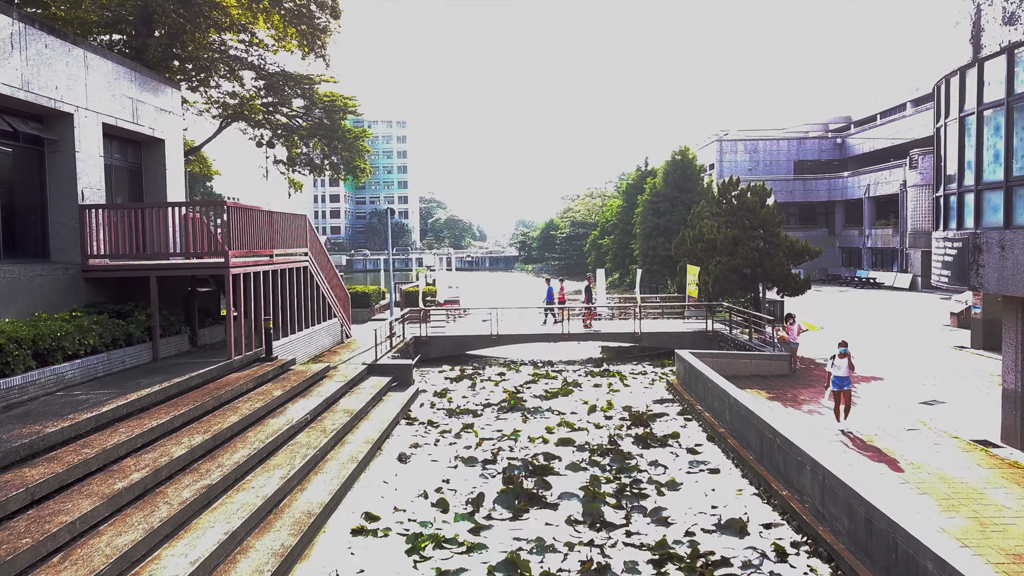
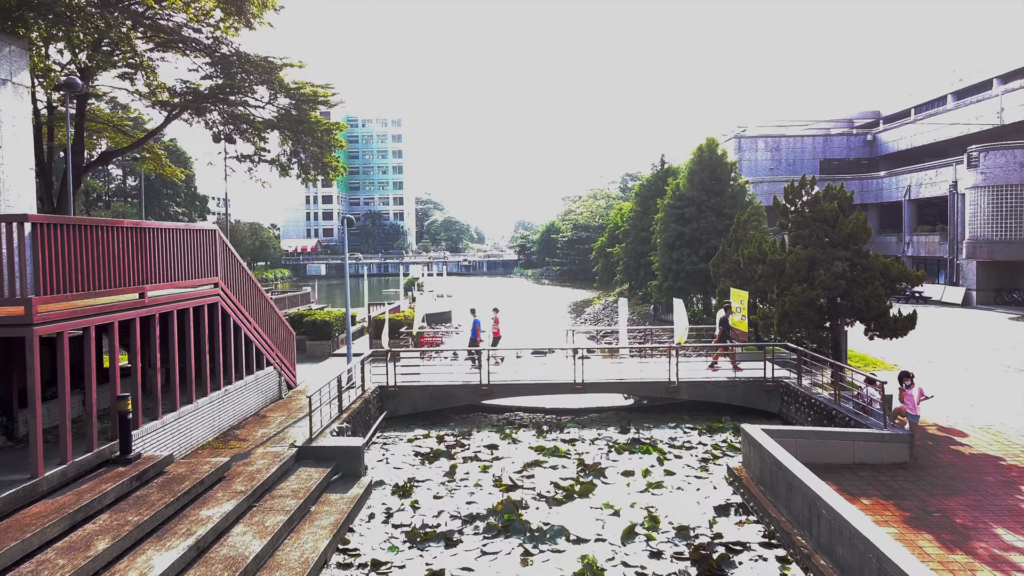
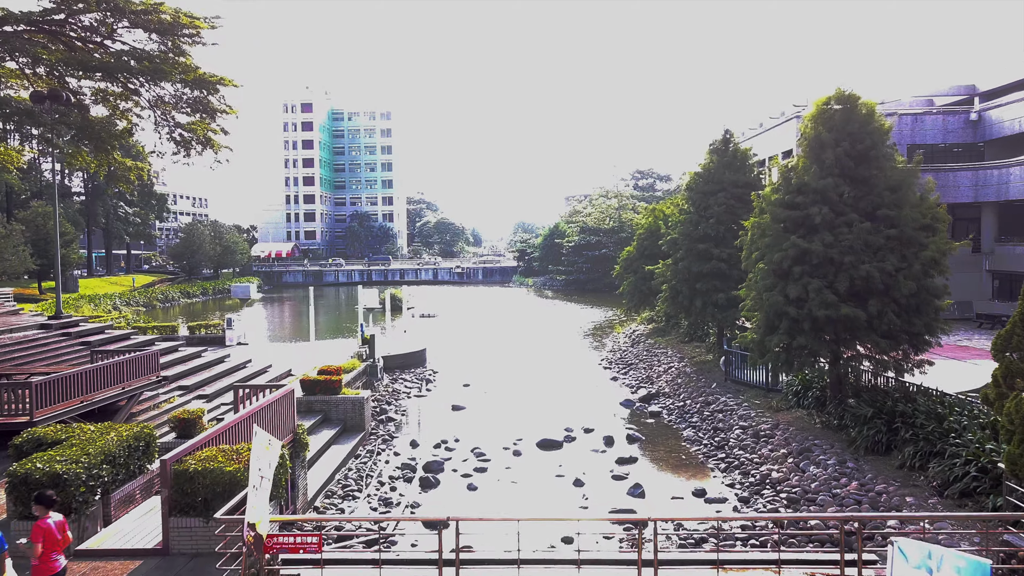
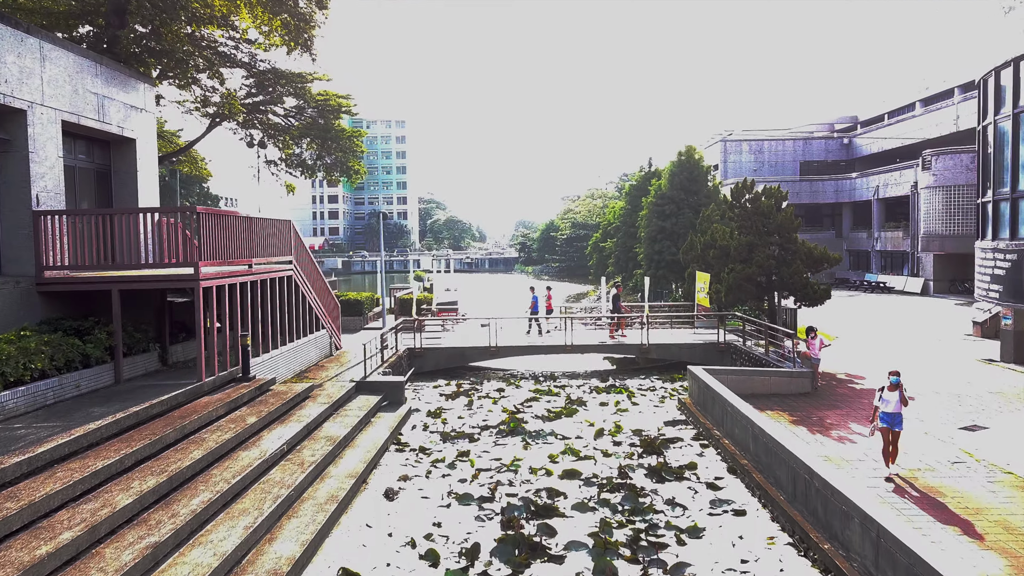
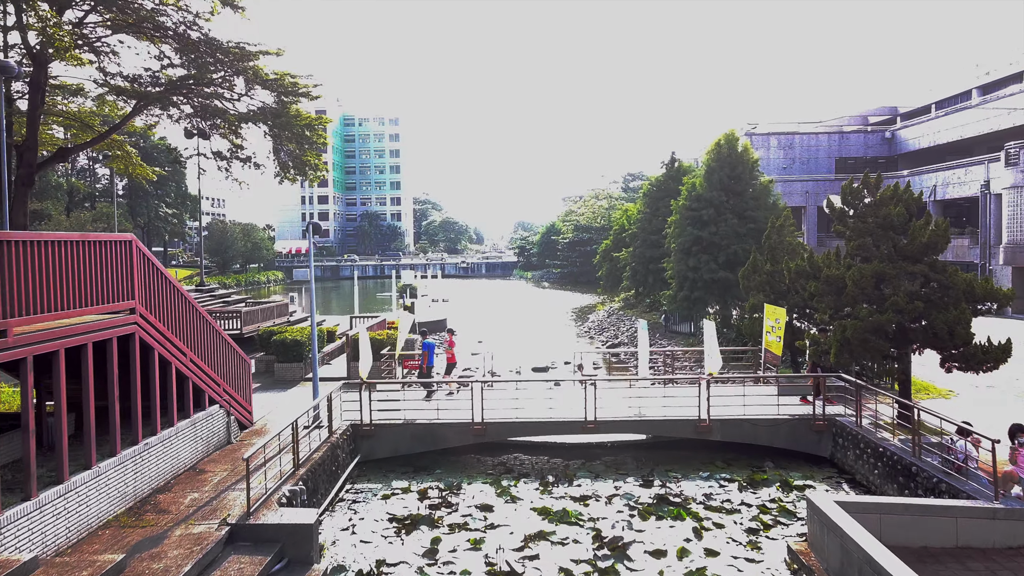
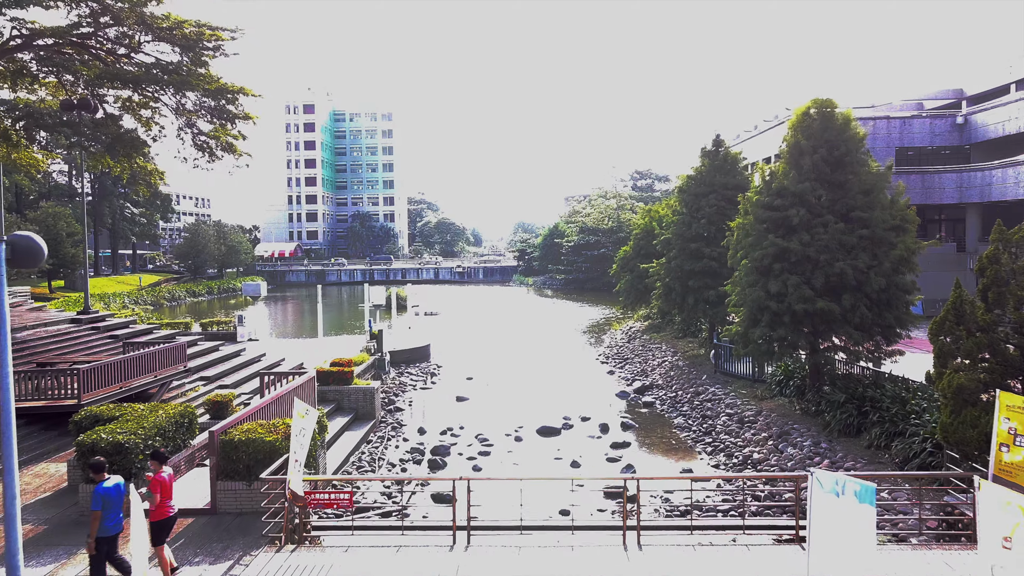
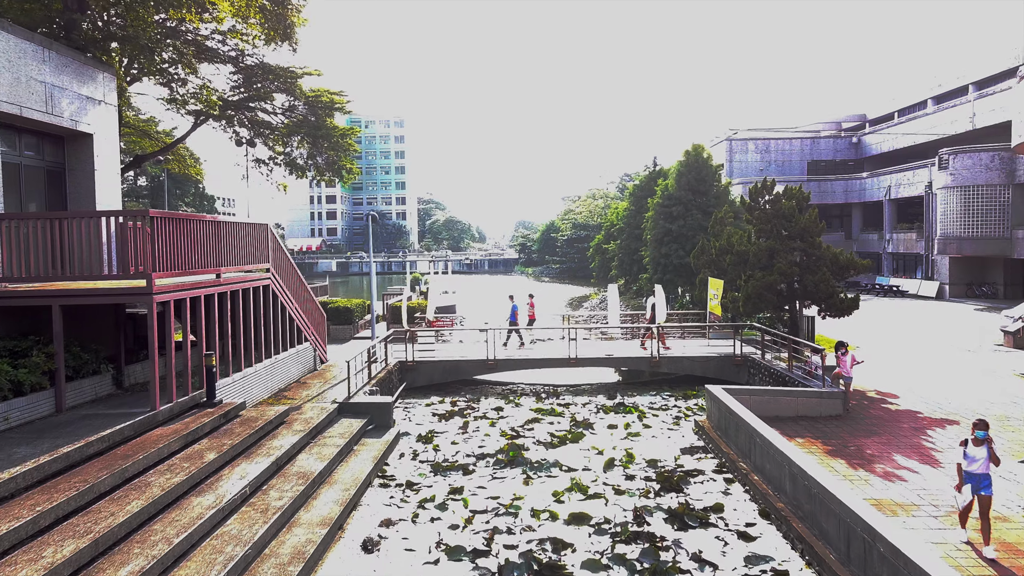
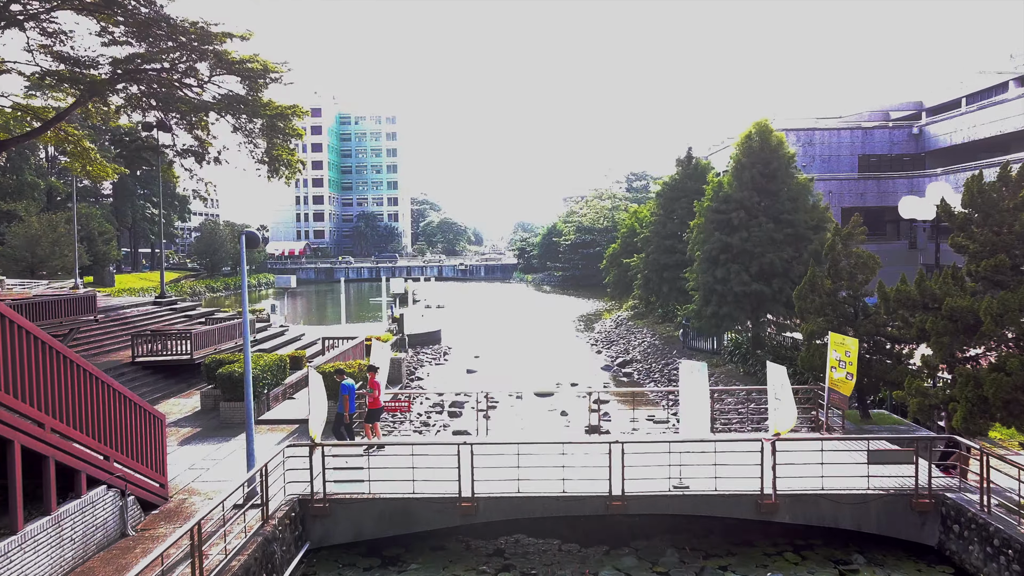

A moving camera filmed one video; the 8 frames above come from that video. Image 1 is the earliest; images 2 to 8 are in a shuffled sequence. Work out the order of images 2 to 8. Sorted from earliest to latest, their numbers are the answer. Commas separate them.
4, 7, 2, 5, 8, 6, 3
